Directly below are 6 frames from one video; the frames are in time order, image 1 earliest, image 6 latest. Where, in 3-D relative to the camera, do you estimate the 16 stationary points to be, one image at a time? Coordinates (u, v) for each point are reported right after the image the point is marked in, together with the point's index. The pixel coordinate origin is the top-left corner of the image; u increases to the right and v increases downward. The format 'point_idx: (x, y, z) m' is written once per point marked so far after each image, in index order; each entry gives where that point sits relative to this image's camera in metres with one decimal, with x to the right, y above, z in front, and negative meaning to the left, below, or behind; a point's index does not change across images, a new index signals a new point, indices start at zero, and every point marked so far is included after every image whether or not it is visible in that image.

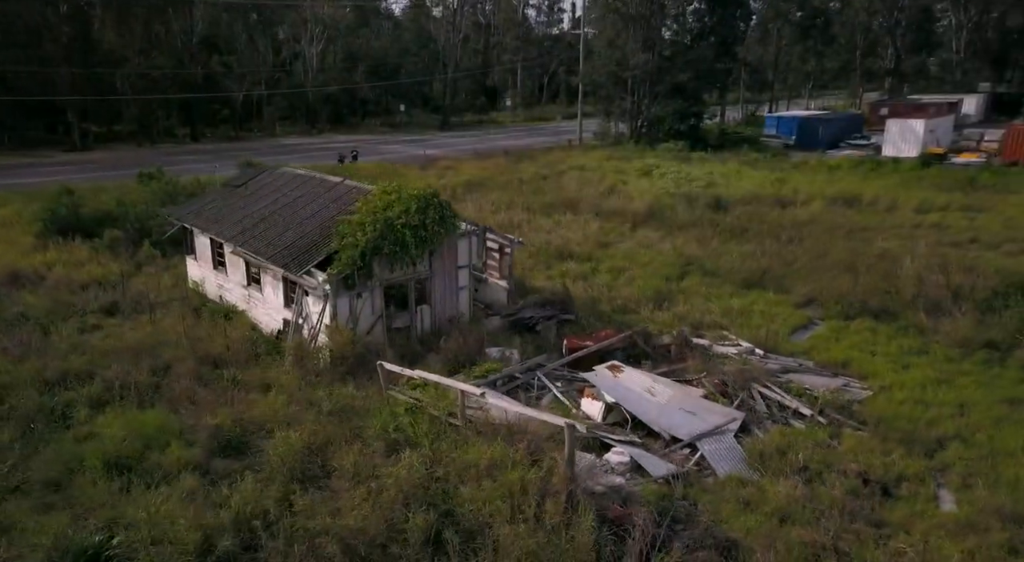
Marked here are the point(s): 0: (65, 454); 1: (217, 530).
0: (-6.2, -2.4, +10.4) m
1: (-3.2, -2.7, +8.1) m
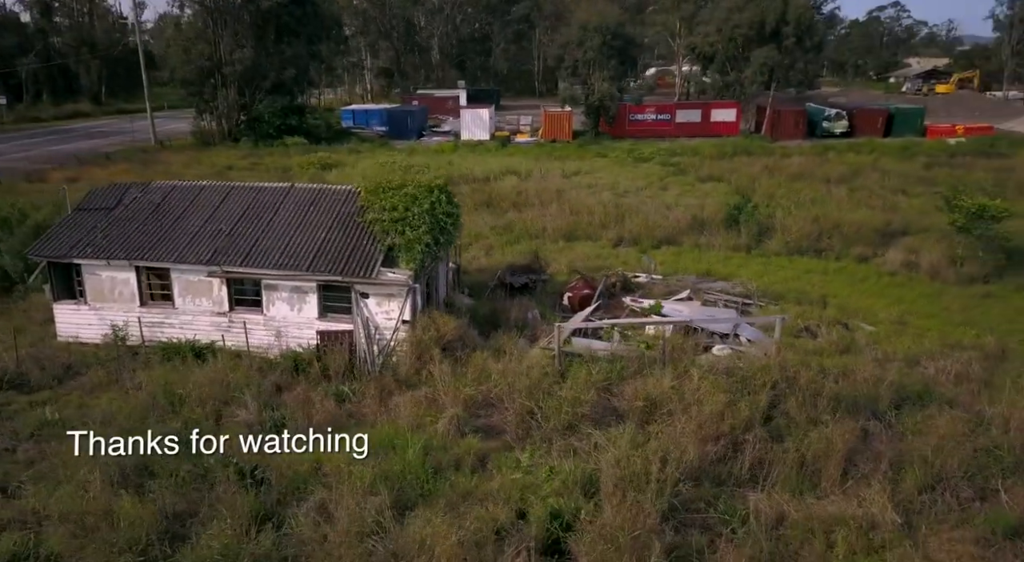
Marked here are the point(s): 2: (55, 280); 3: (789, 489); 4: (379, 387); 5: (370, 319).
0: (-1.7, -2.6, +9.4) m
1: (+2.0, -2.3, +9.5) m
2: (-8.9, 0.0, +14.5) m
3: (+3.5, -2.6, +9.3) m
4: (-2.2, -1.8, +12.4) m
5: (-2.7, -0.7, +13.8) m
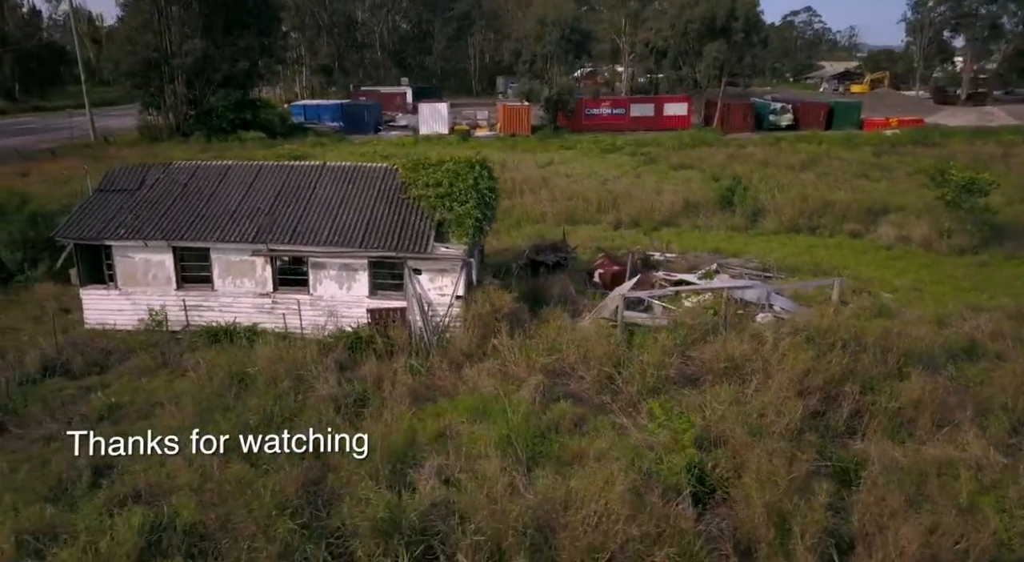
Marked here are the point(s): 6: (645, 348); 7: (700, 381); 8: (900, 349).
0: (-0.3, -2.1, +9.2) m
1: (+3.4, -1.7, +9.7) m
2: (-8.0, +0.3, +13.7) m
3: (+5.0, -2.0, +9.7) m
4: (-1.0, -1.3, +12.2) m
5: (-1.7, -0.2, +13.6) m
6: (+2.2, -1.1, +12.1) m
7: (+2.9, -1.5, +11.2) m
8: (+6.1, -1.1, +11.8) m
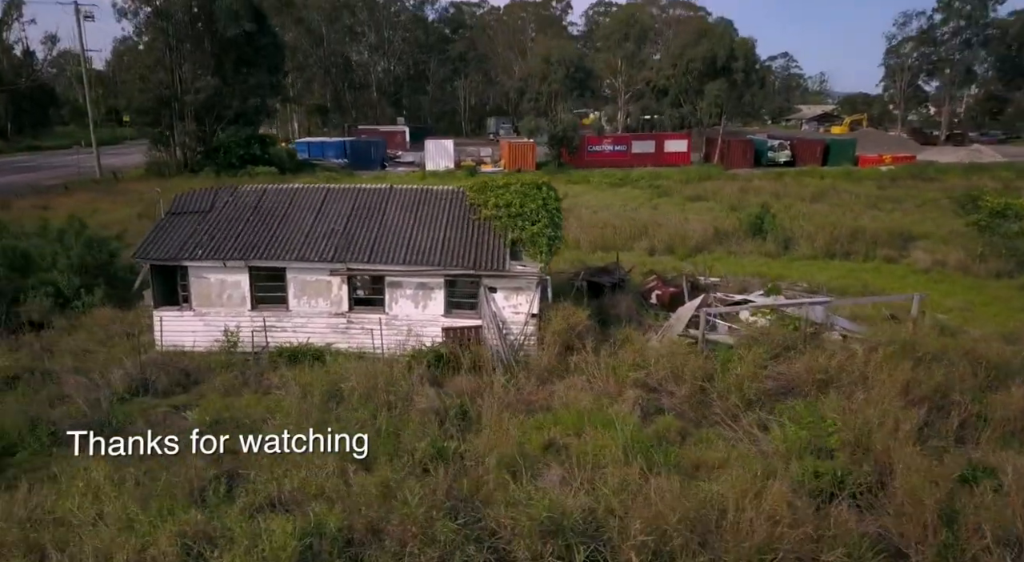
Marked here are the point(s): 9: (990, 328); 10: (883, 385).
0: (+1.2, -2.2, +9.1) m
1: (+4.9, -1.8, +9.7) m
2: (-6.6, -0.1, +13.6) m
3: (+6.5, -2.1, +9.7) m
4: (+0.4, -1.6, +12.2) m
5: (-0.3, -0.6, +13.6) m
6: (+3.6, -1.3, +12.1) m
7: (+4.3, -1.7, +11.2) m
8: (+7.6, -1.3, +11.9) m
9: (+9.9, -1.1, +15.3) m
10: (+5.3, -1.5, +10.7) m
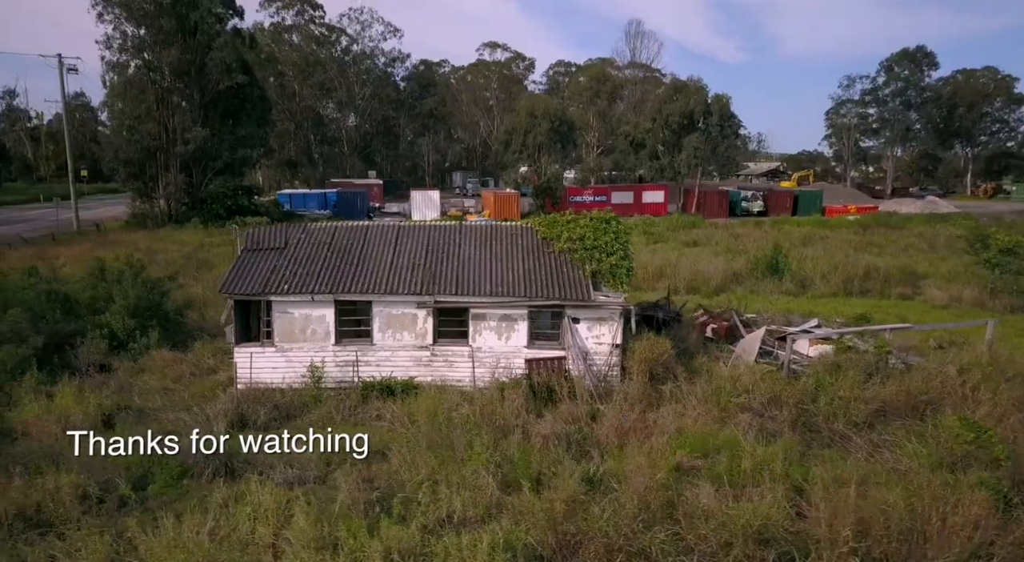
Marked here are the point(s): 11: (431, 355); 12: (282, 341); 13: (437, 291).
0: (+3.1, -2.4, +9.3) m
1: (+6.7, -2.0, +10.0) m
2: (-5.0, -0.7, +13.4) m
3: (+8.3, -2.4, +10.1) m
4: (+2.1, -2.1, +12.3) m
5: (+1.3, -1.2, +13.7) m
6: (+5.3, -1.8, +12.4) m
7: (+6.1, -2.1, +11.5) m
8: (+9.2, -1.7, +12.4) m
9: (+11.4, -1.7, +15.9) m
10: (+7.1, -1.8, +11.1) m
11: (-1.5, -1.4, +13.6) m
12: (-4.2, -1.1, +13.4) m
13: (-1.4, -0.2, +13.4) m
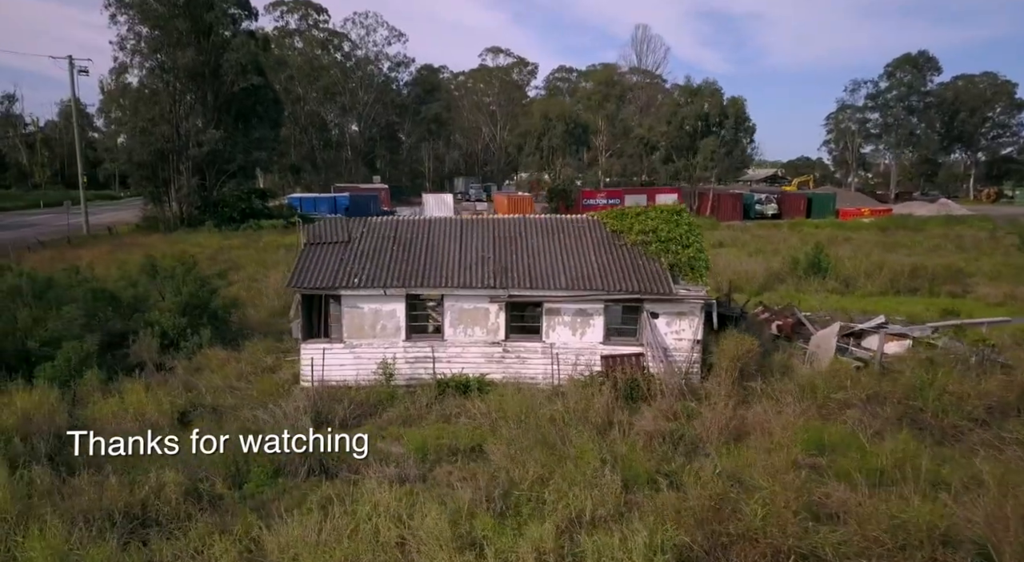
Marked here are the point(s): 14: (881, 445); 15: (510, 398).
0: (+4.5, -2.2, +8.7) m
1: (+8.1, -1.9, +9.5) m
2: (-3.6, -0.6, +12.8) m
3: (+9.7, -2.2, +9.6) m
4: (+3.5, -1.9, +11.7) m
5: (+2.7, -1.0, +13.2) m
6: (+6.7, -1.6, +11.9) m
7: (+7.4, -1.9, +11.0) m
8: (+10.6, -1.5, +11.9) m
9: (+12.7, -1.6, +15.4) m
10: (+8.5, -1.7, +10.5) m
11: (-0.1, -1.2, +13.1) m
12: (-2.8, -1.0, +12.8) m
13: (0.0, 0.0, +12.9) m
14: (+4.7, -2.2, +9.6) m
15: (-0.1, -1.9, +11.5) m
